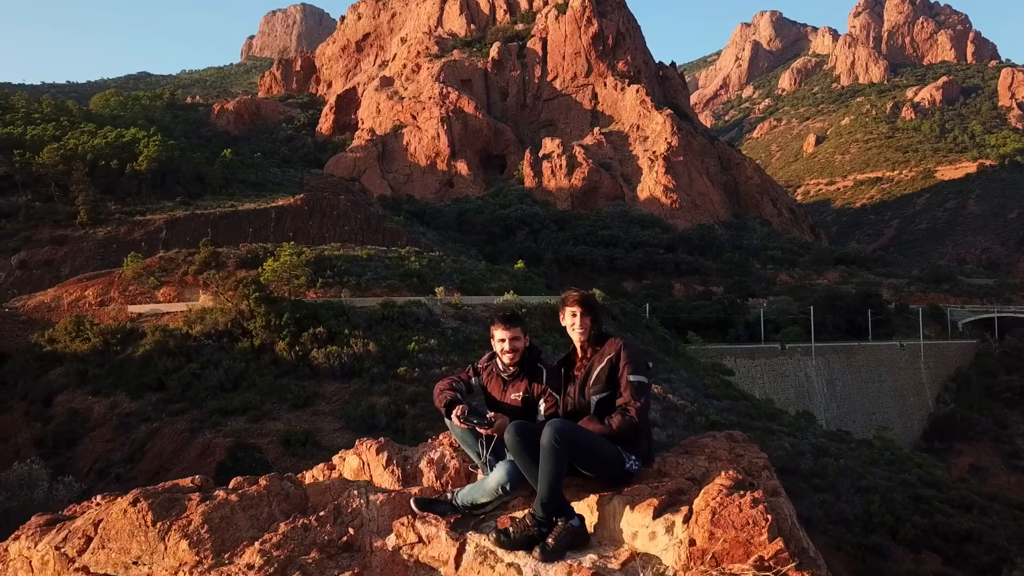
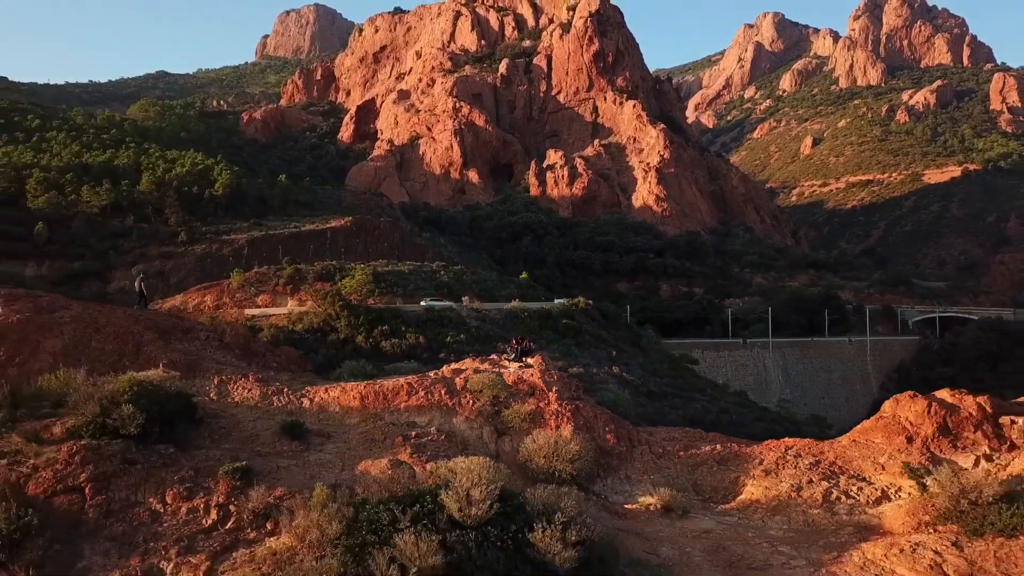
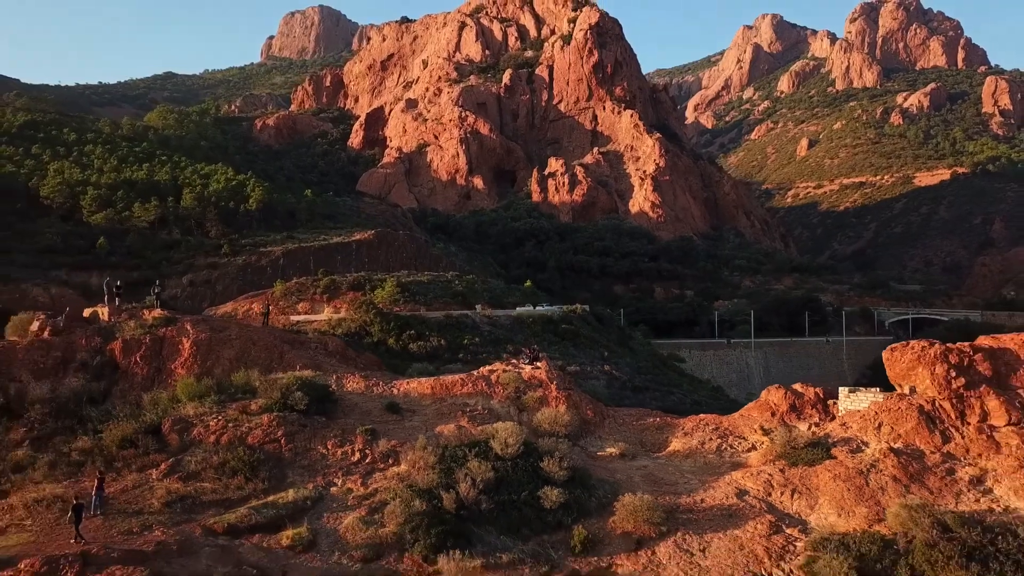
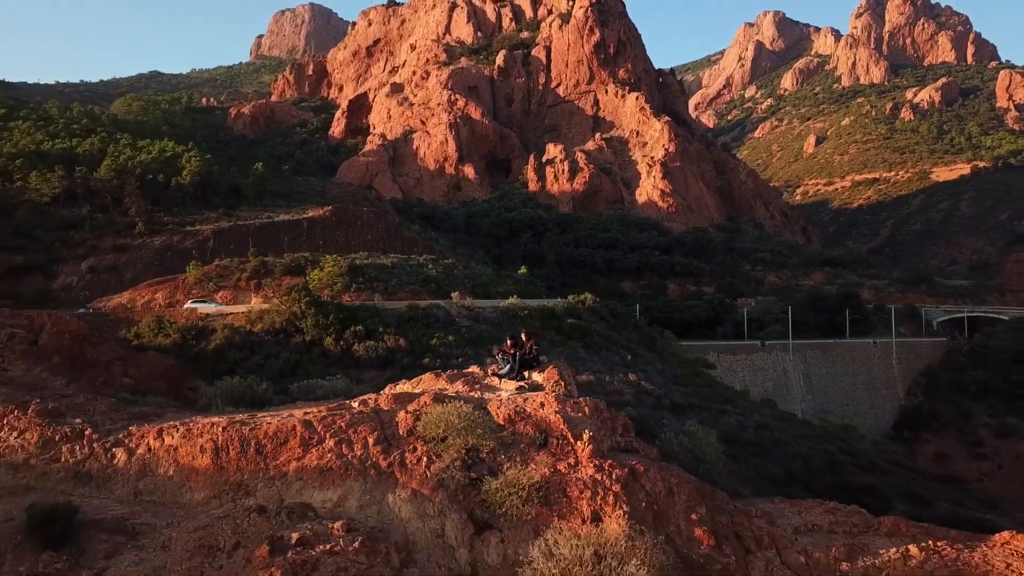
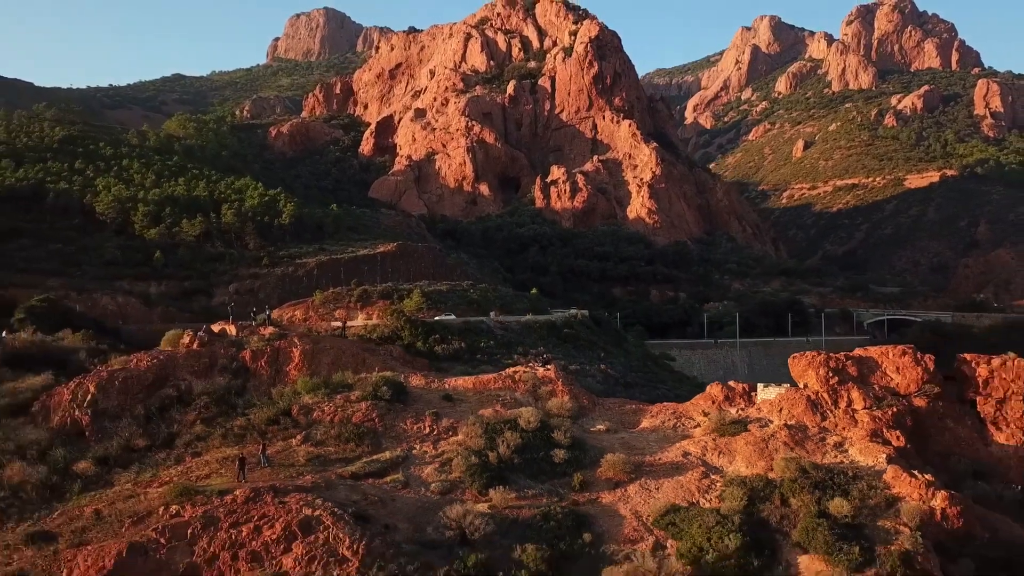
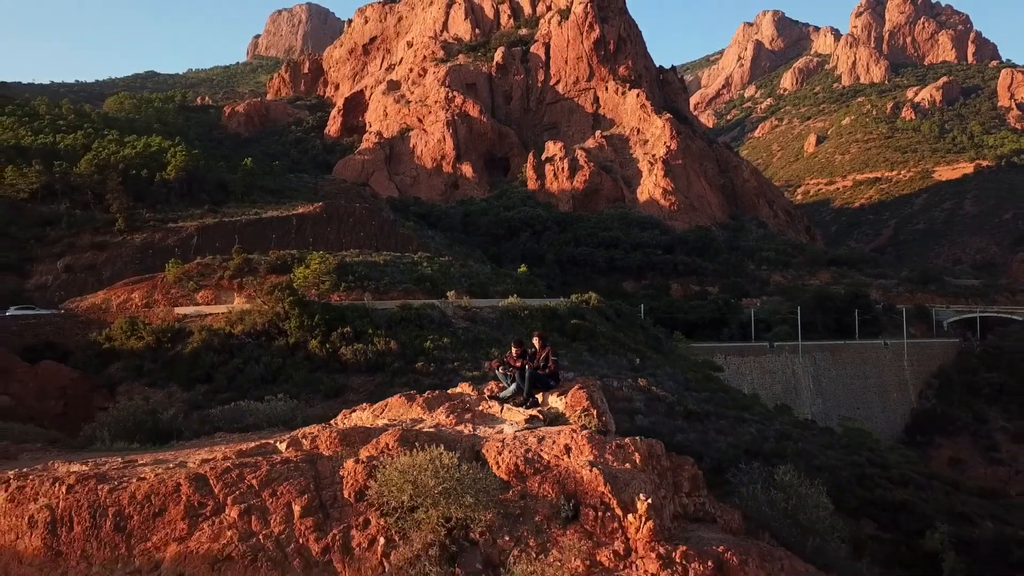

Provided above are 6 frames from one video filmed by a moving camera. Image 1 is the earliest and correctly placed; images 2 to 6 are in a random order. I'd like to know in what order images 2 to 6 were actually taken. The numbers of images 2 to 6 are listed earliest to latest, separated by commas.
6, 4, 2, 3, 5
